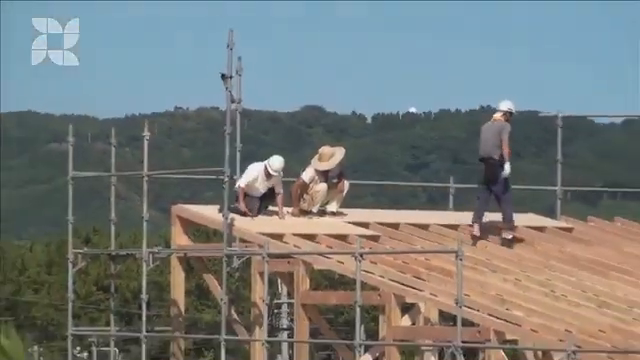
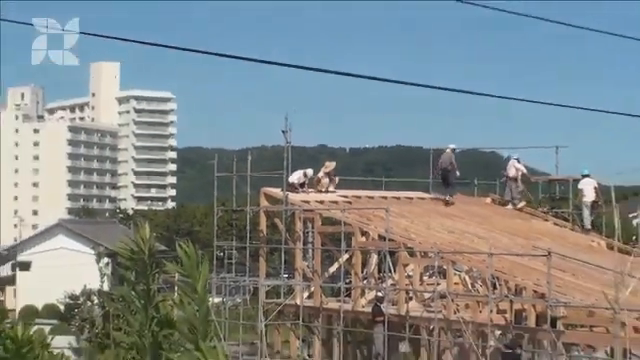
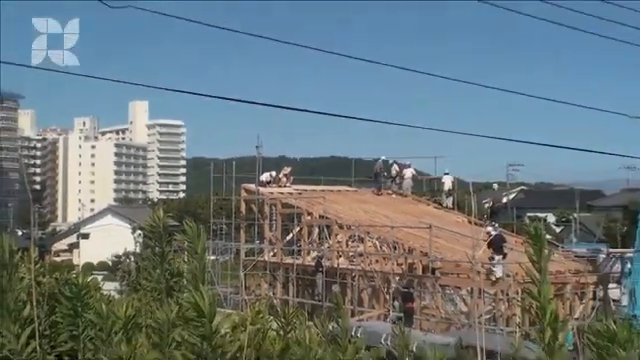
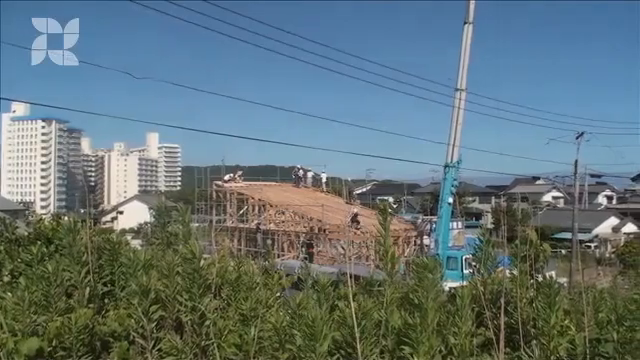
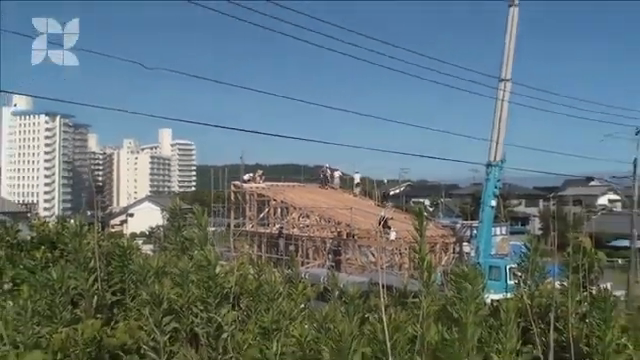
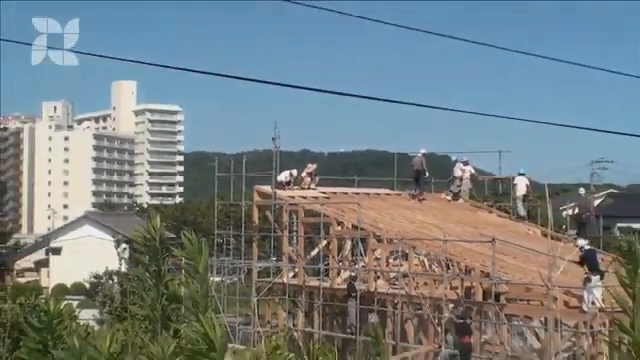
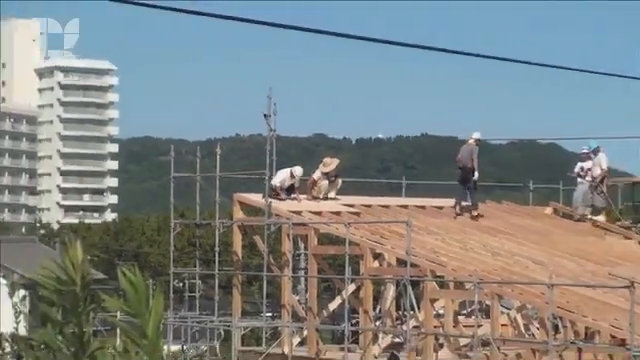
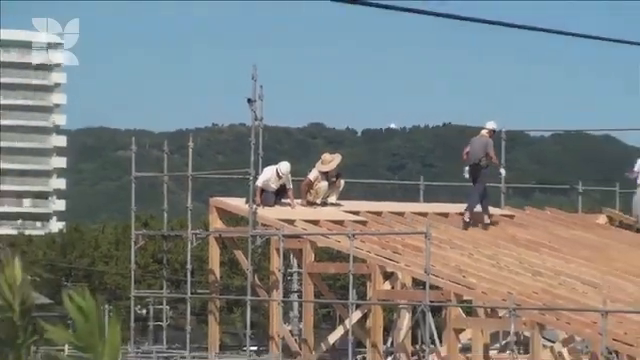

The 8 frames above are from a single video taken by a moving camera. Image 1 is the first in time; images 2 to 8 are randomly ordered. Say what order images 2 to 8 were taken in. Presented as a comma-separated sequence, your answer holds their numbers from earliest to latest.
8, 7, 2, 6, 3, 5, 4
